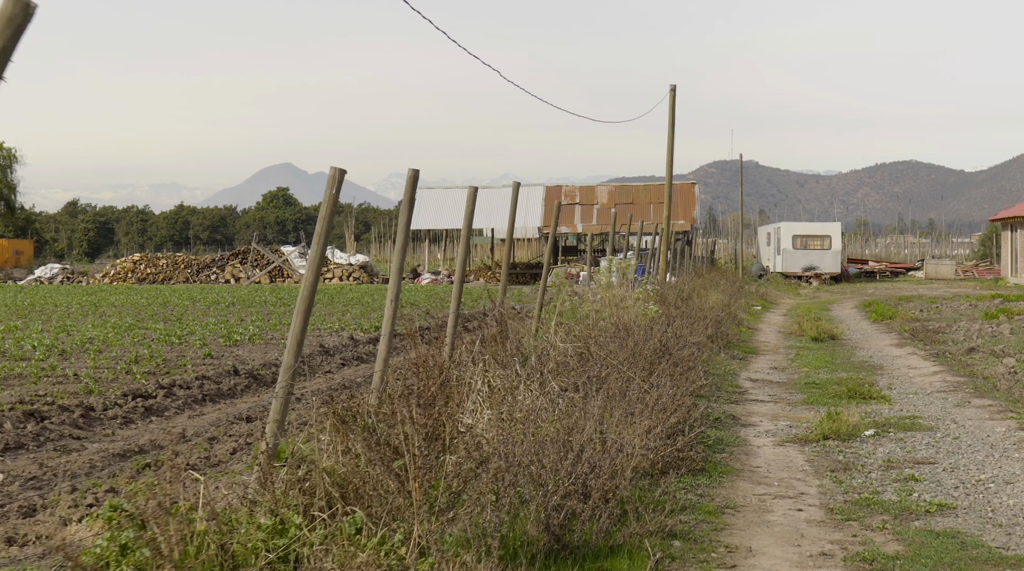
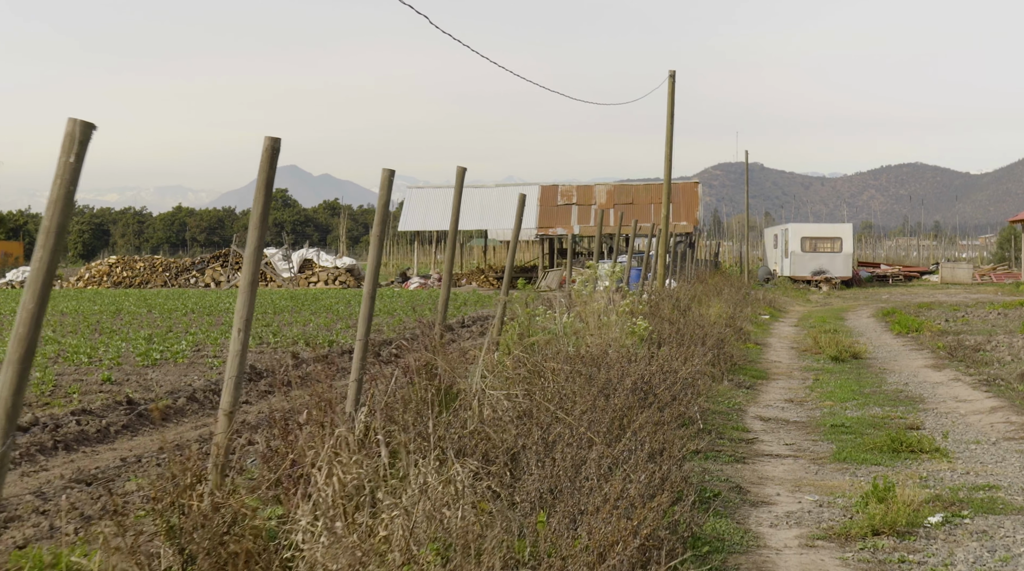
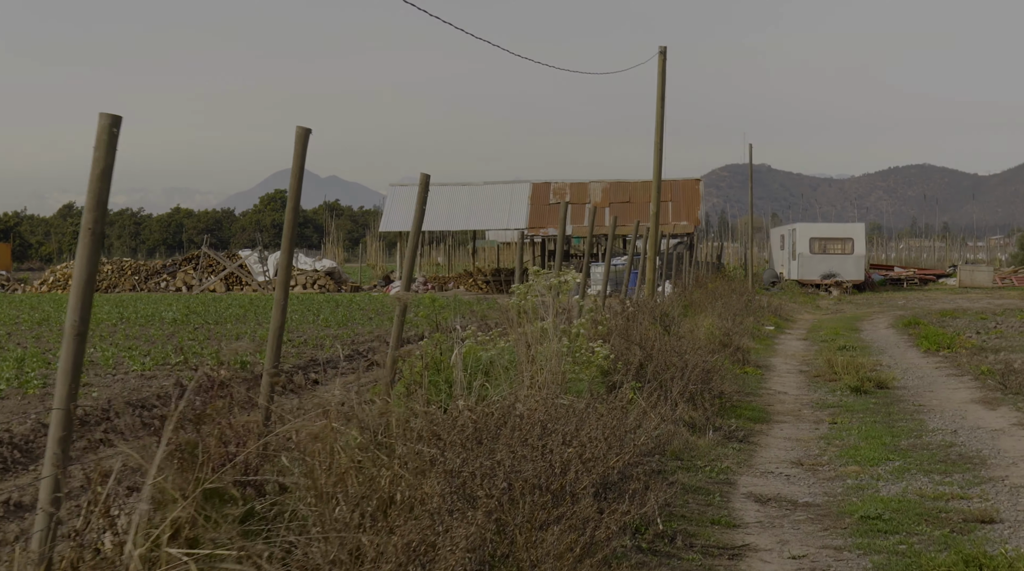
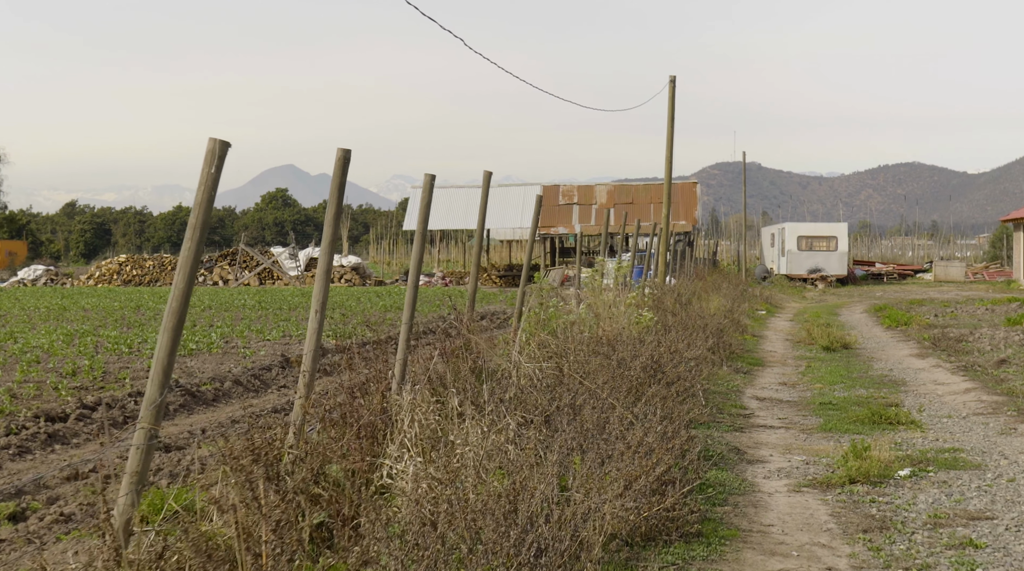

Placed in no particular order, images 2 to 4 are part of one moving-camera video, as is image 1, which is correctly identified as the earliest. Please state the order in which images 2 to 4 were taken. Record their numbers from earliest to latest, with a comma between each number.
4, 2, 3
